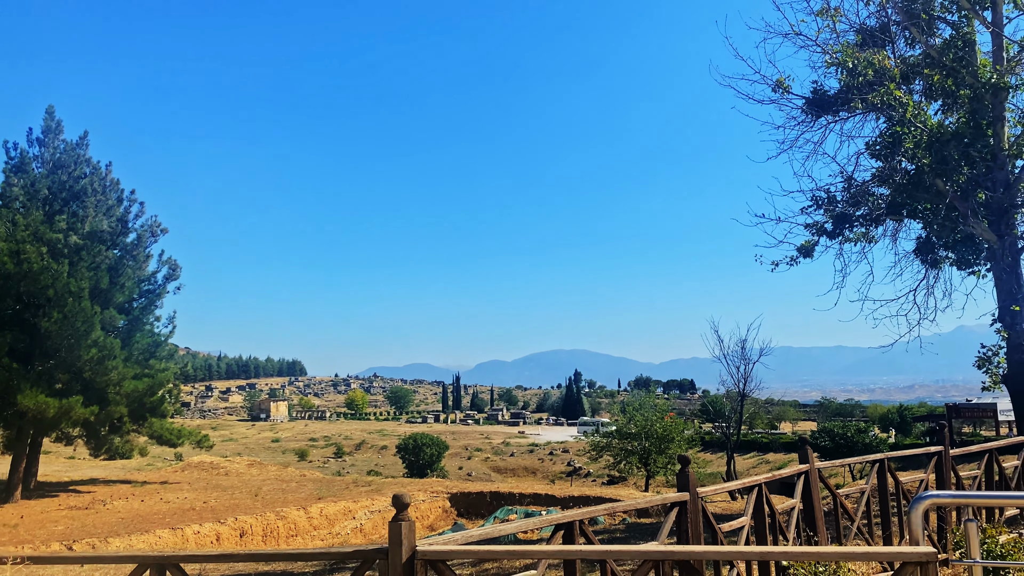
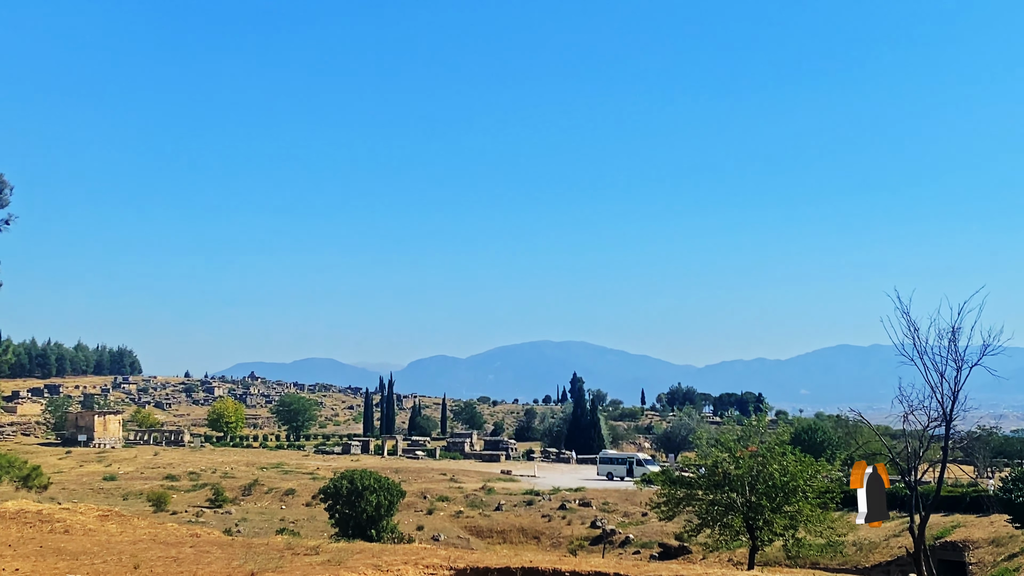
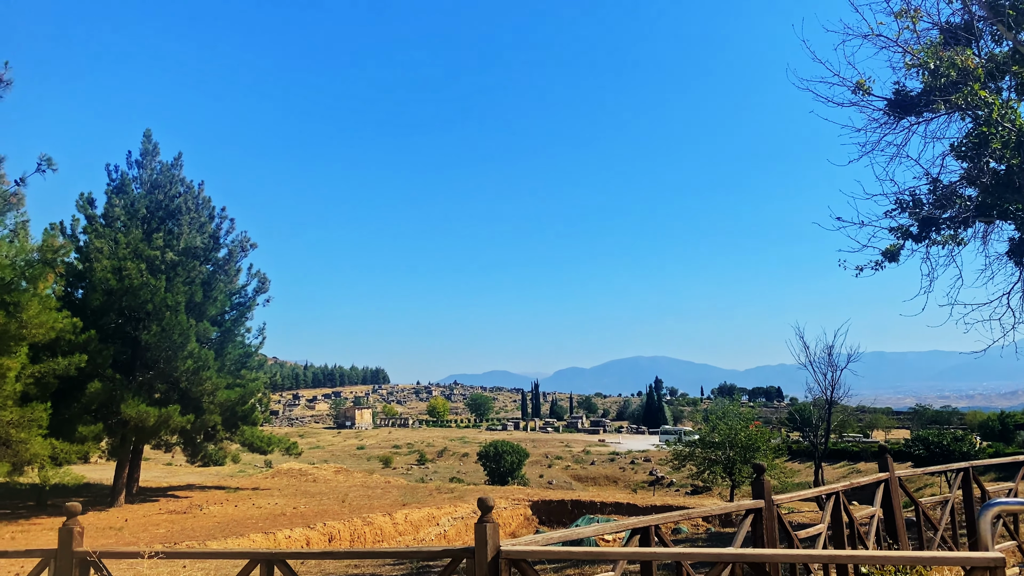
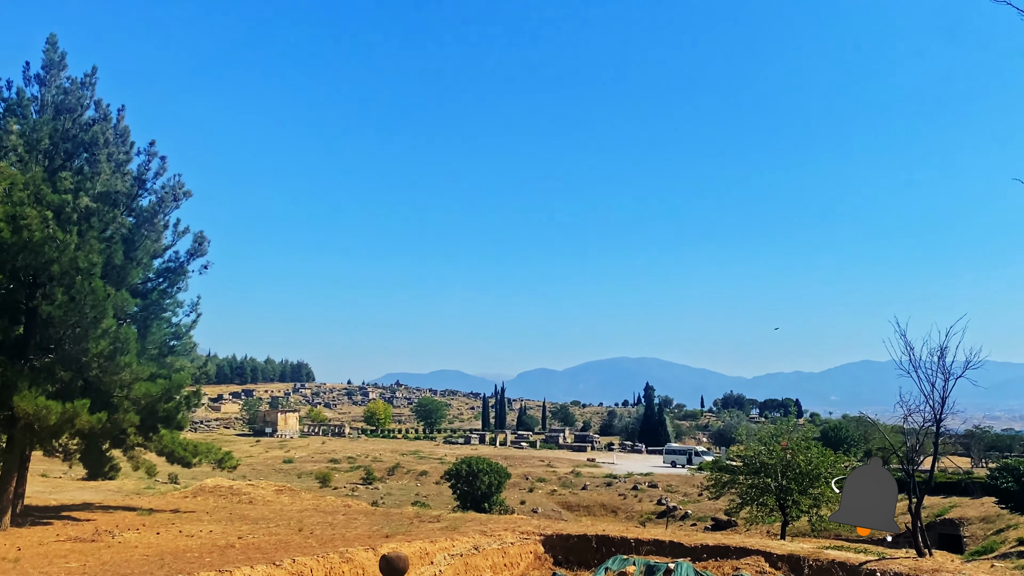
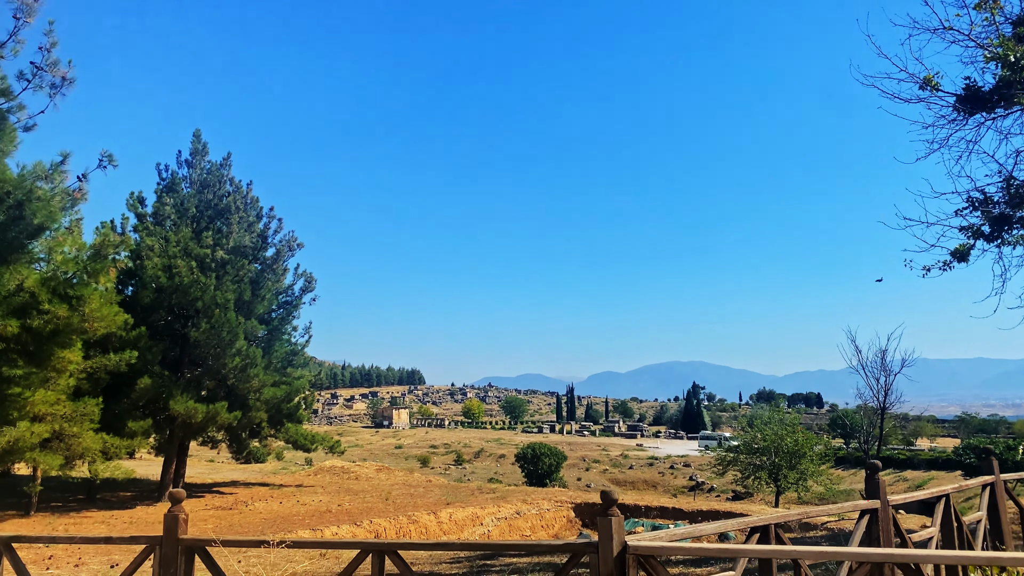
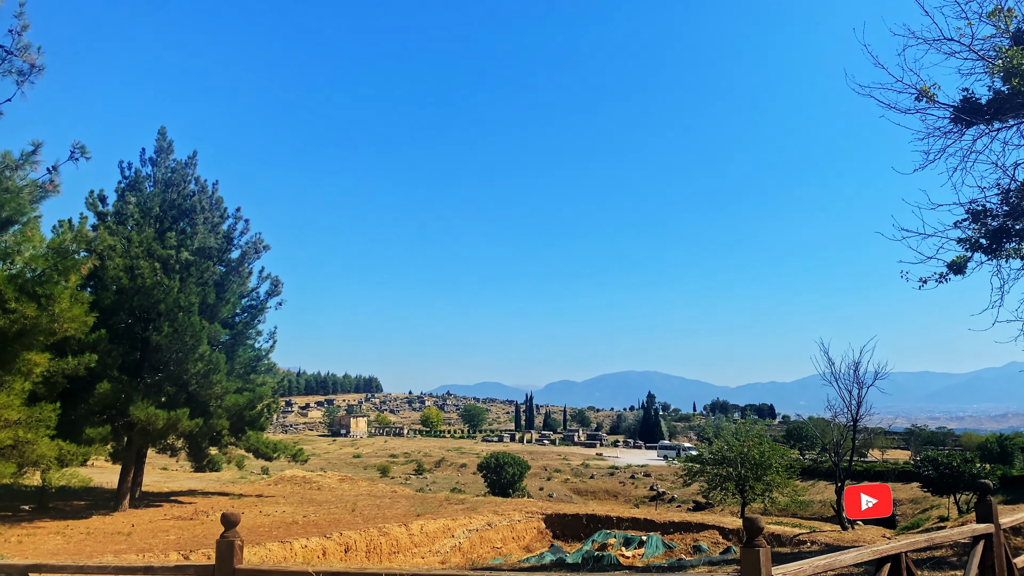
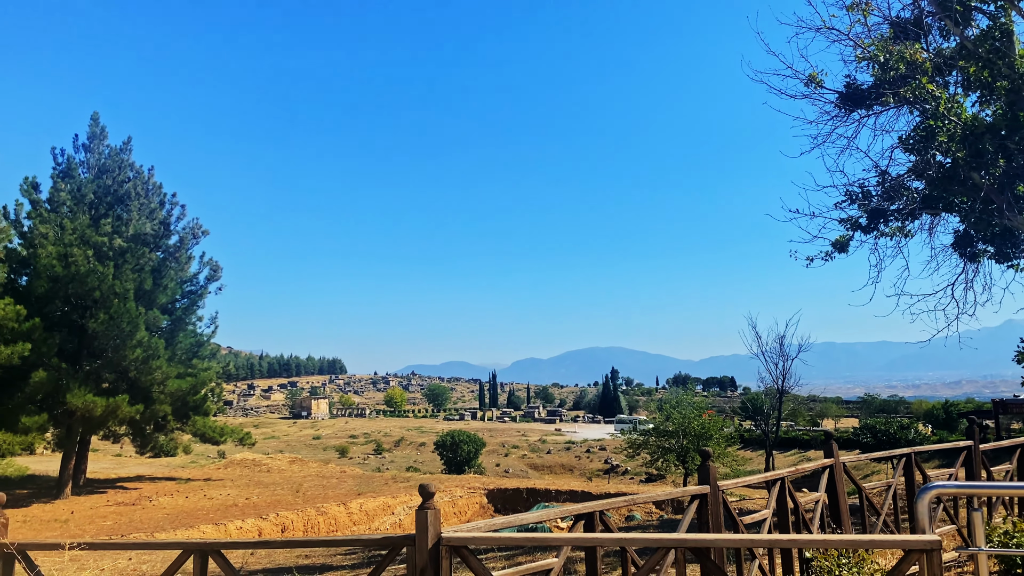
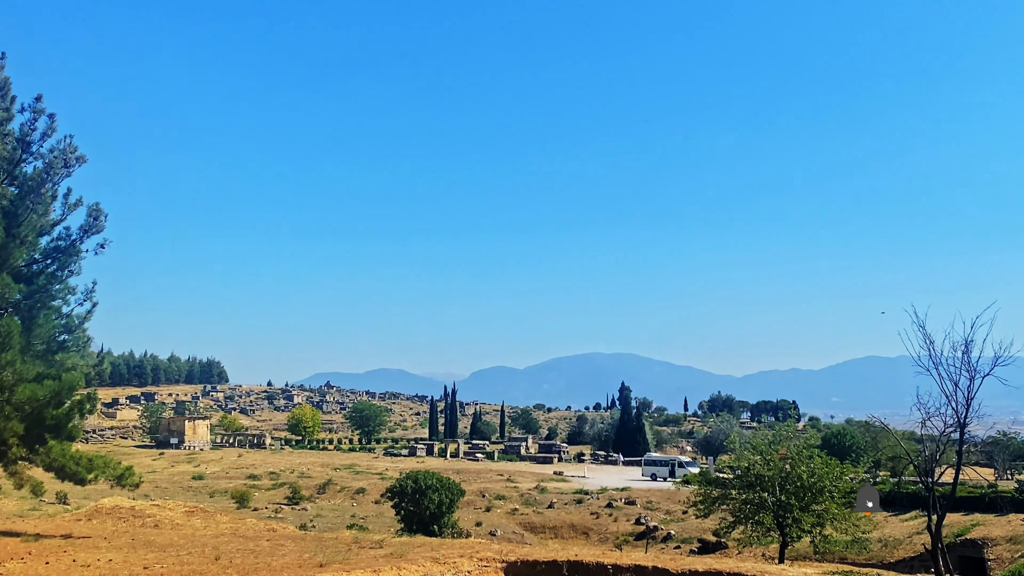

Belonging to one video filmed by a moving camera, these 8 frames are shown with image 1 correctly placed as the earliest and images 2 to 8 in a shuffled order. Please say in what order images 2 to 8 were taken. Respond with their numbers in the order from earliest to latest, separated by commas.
7, 3, 5, 6, 4, 8, 2
